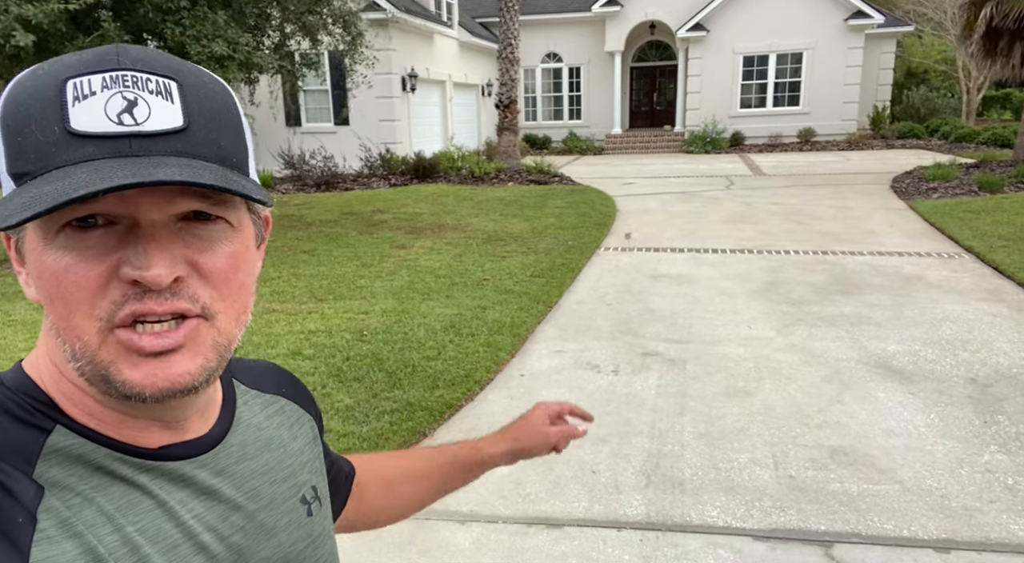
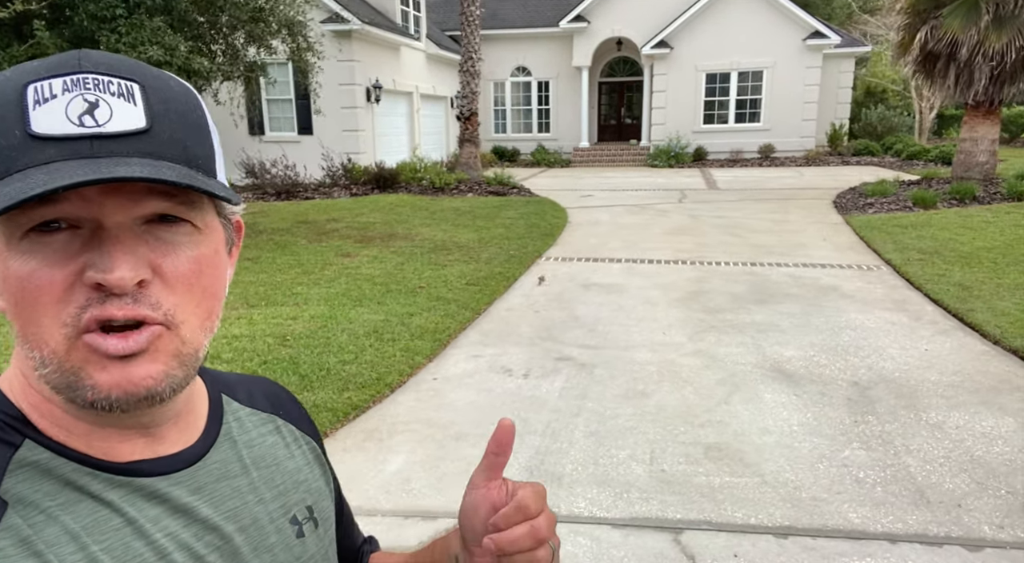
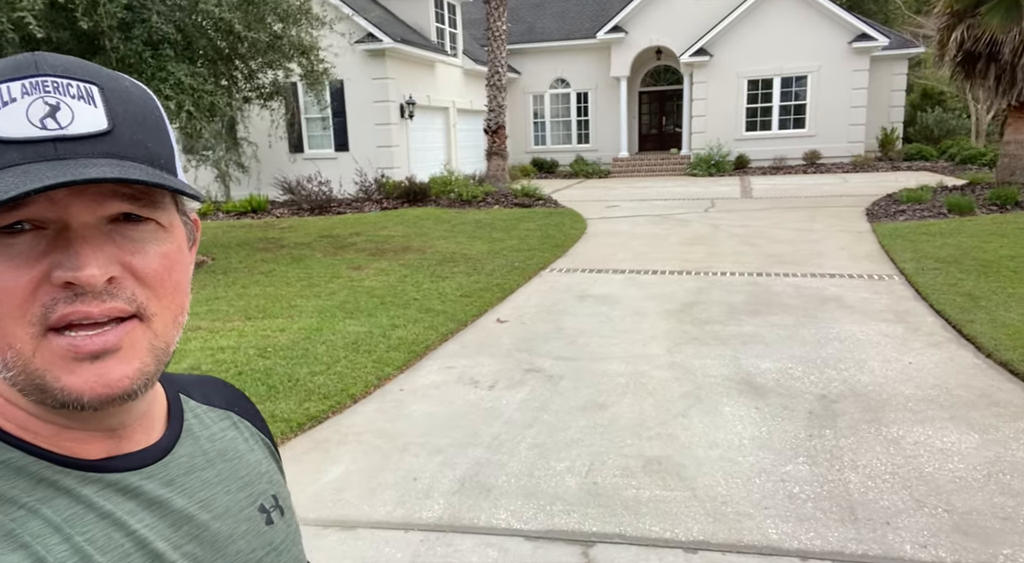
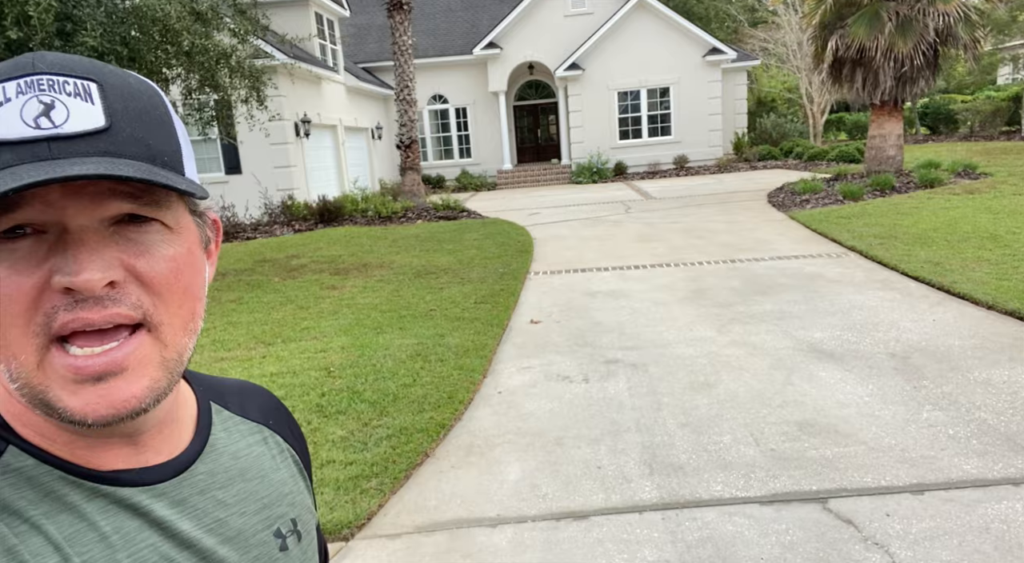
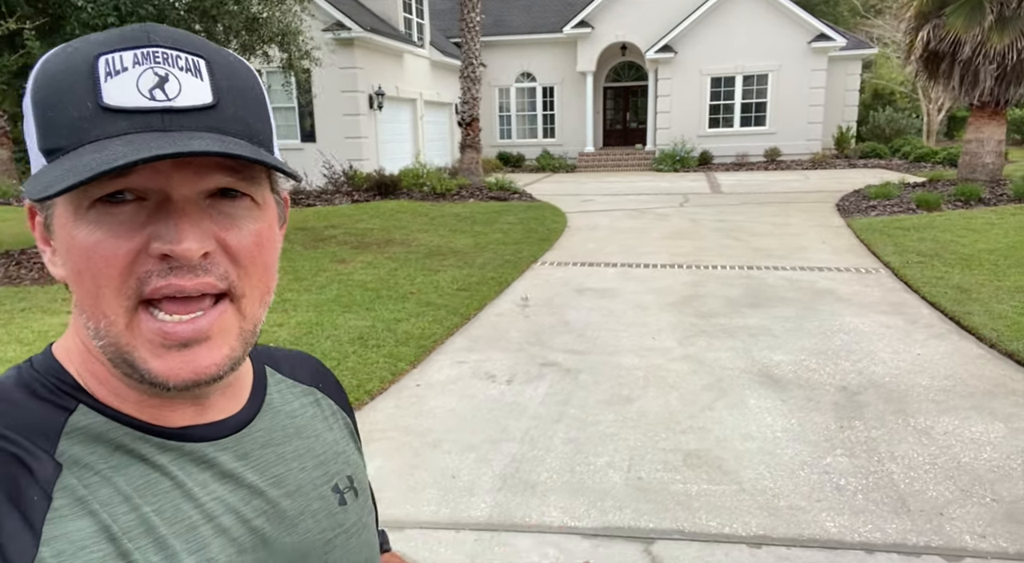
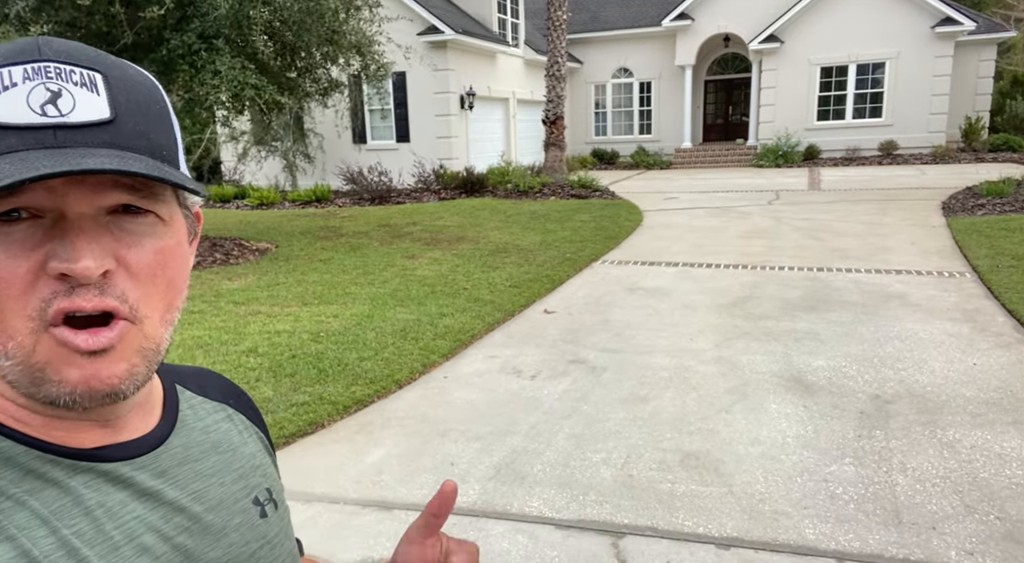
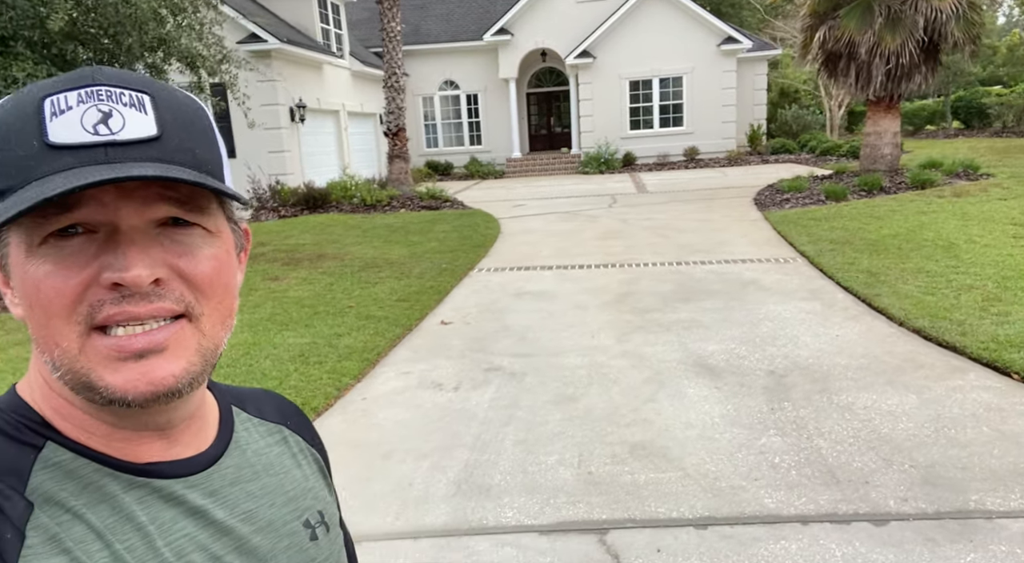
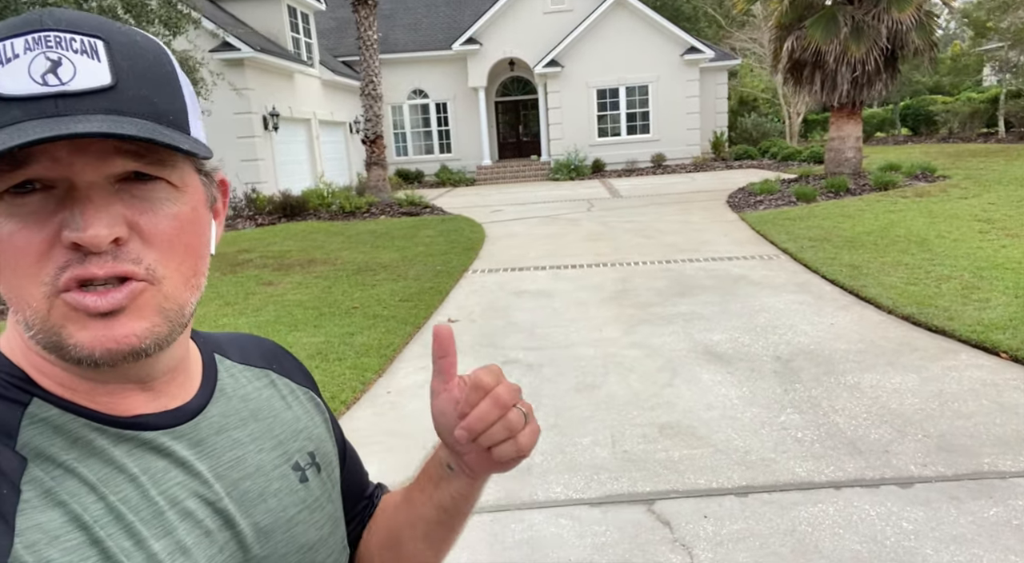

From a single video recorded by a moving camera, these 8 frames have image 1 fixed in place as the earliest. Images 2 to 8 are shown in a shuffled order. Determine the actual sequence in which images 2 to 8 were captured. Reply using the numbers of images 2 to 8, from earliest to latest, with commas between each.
2, 5, 6, 3, 7, 8, 4
